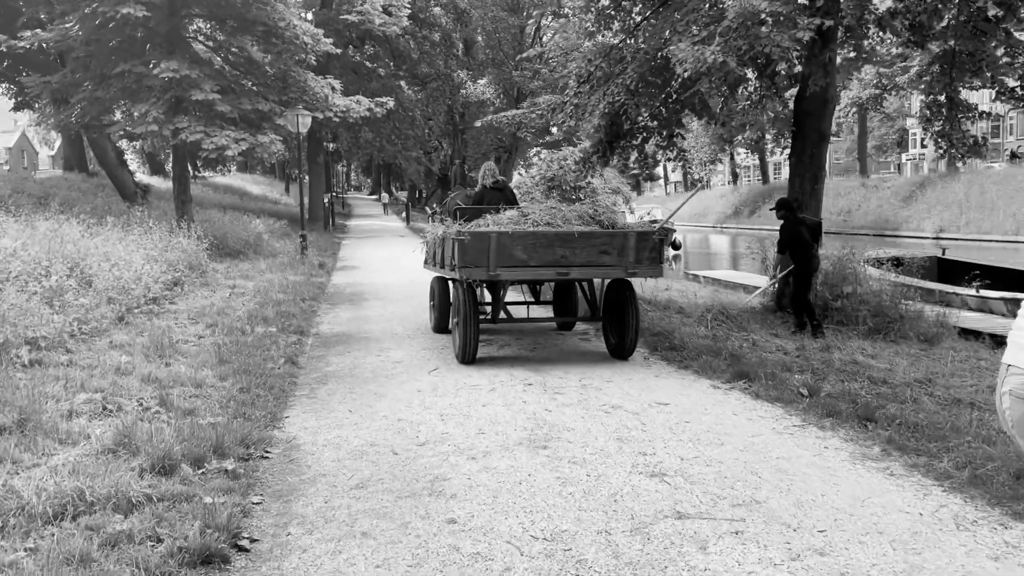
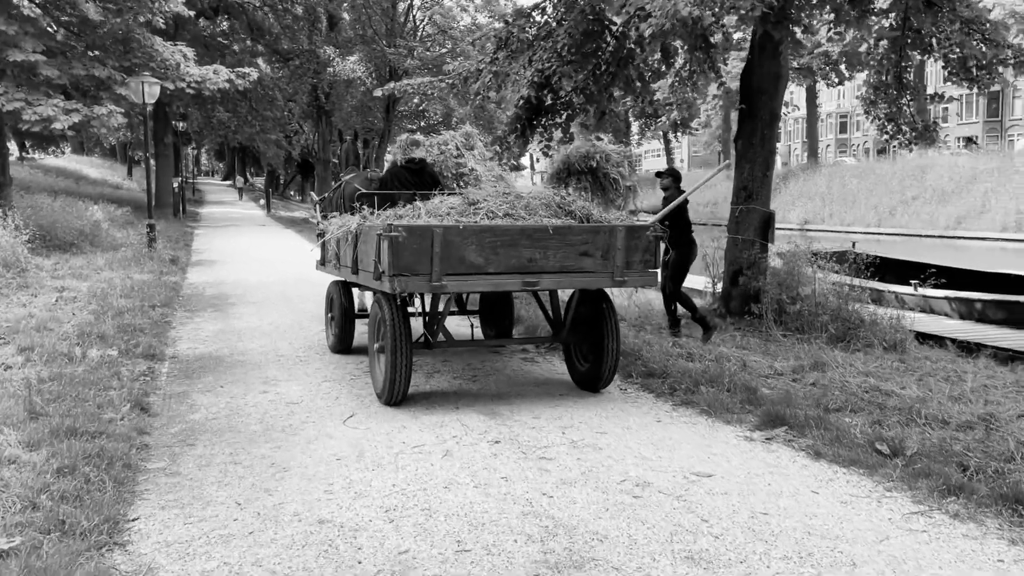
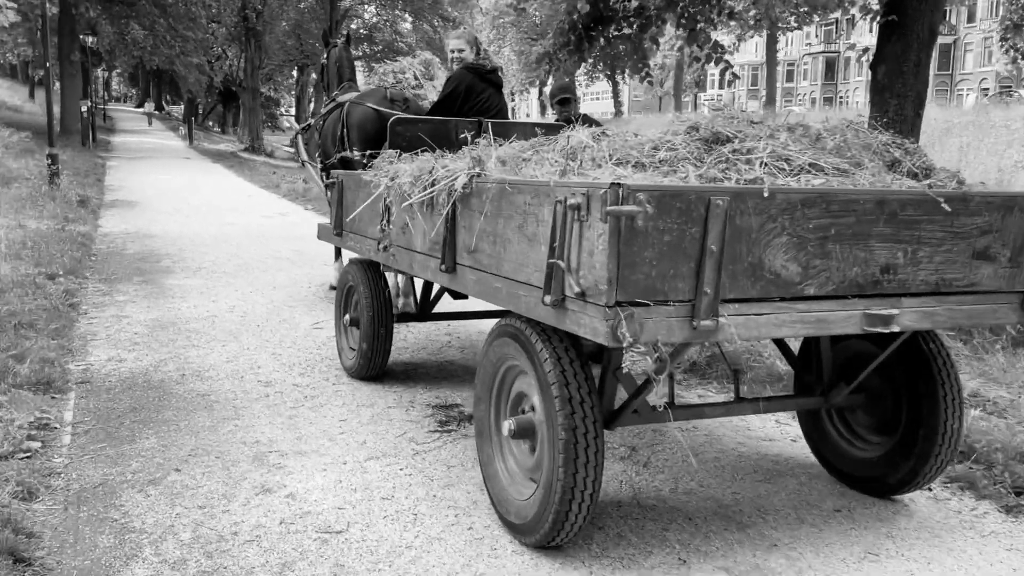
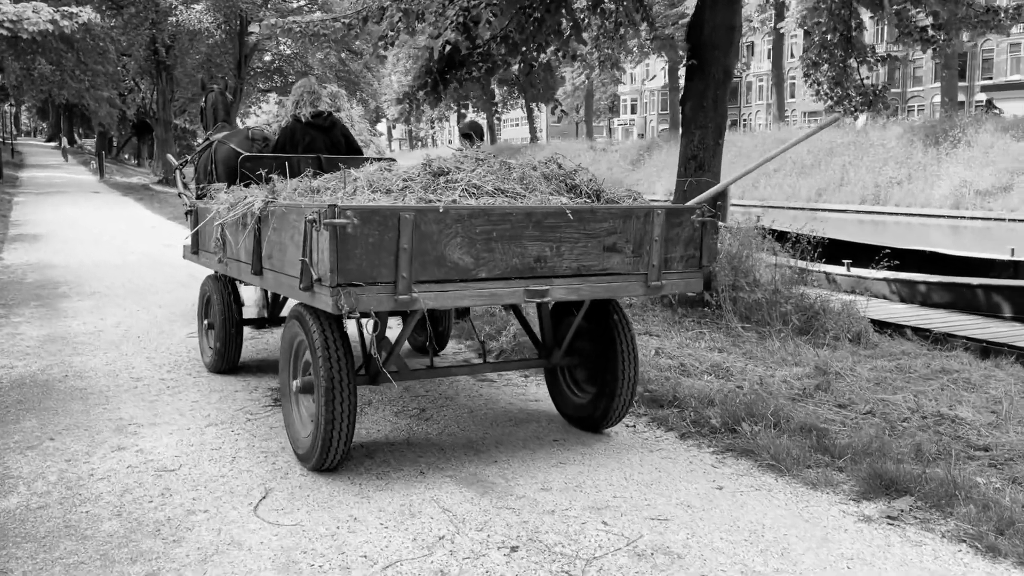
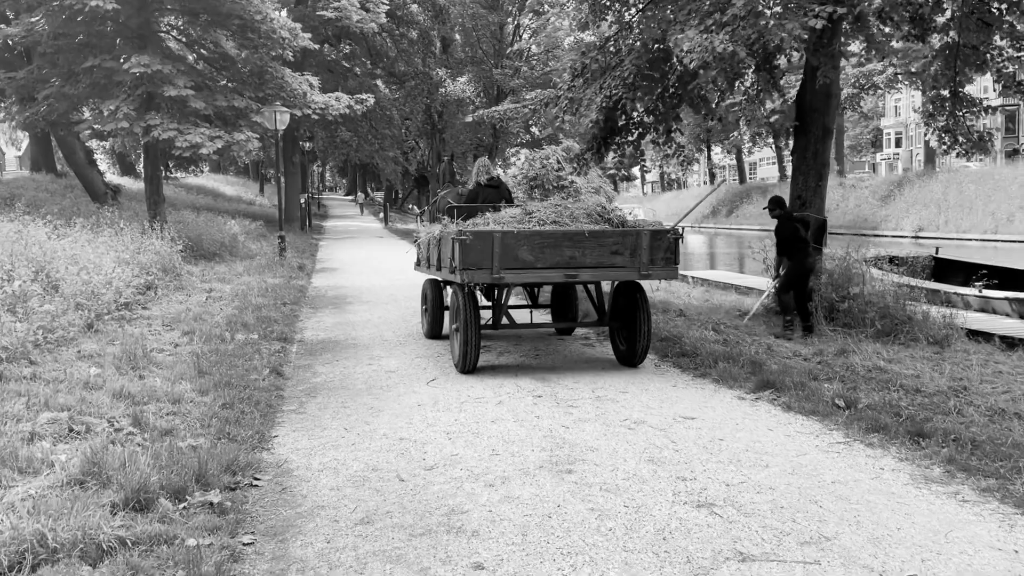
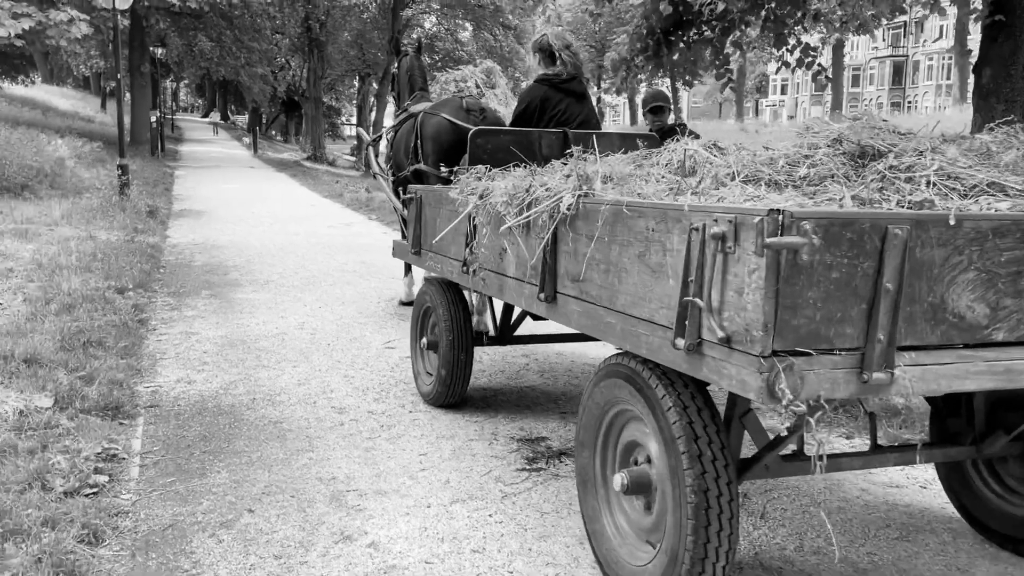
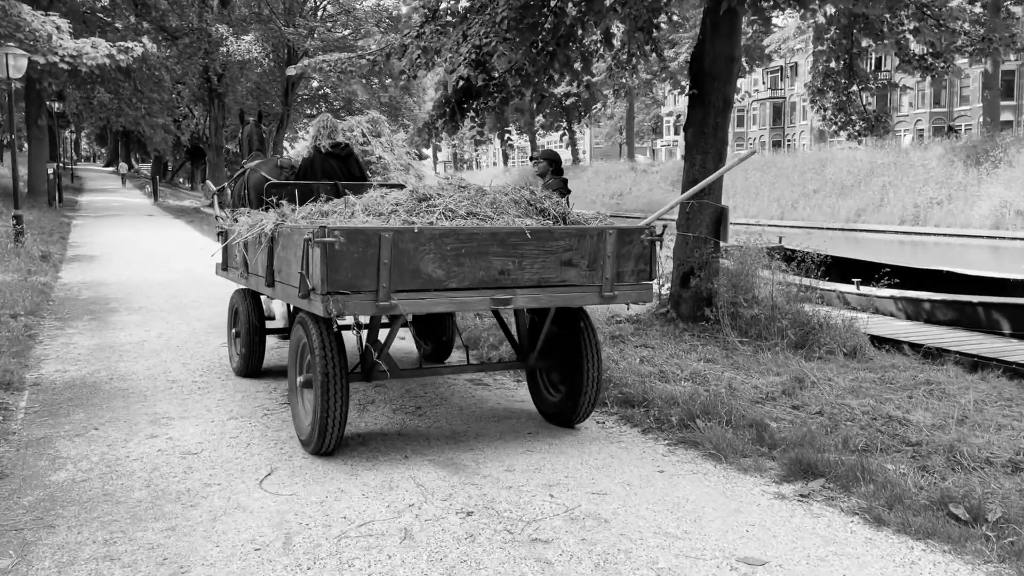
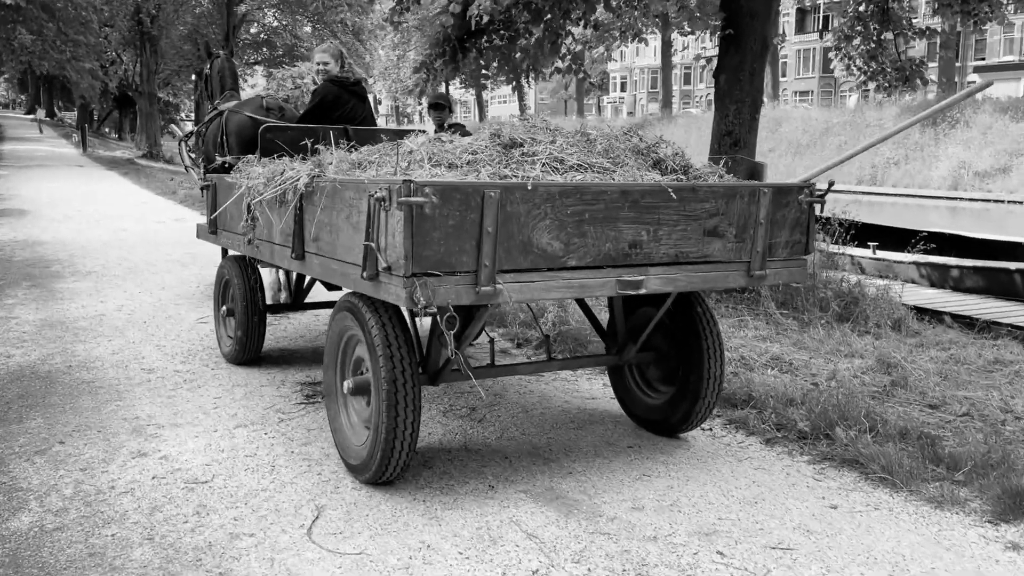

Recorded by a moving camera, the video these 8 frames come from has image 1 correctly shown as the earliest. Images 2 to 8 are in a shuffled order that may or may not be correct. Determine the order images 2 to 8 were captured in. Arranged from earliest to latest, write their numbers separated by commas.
5, 2, 7, 4, 8, 3, 6
